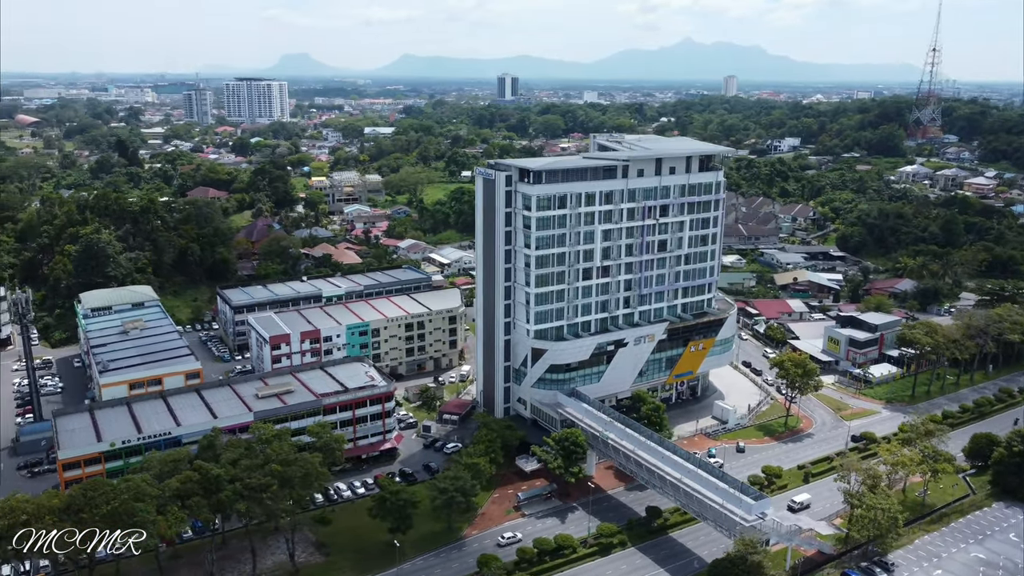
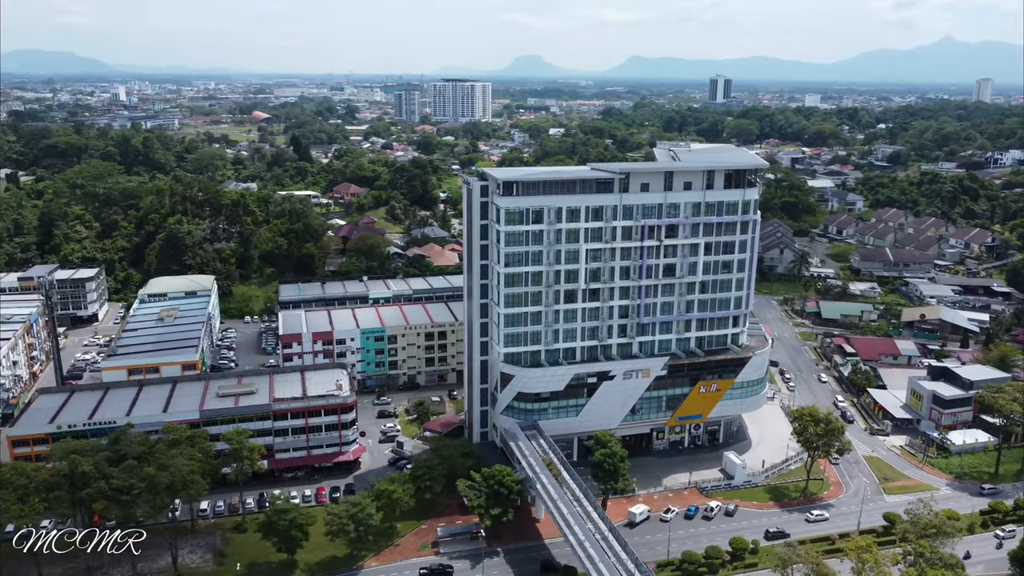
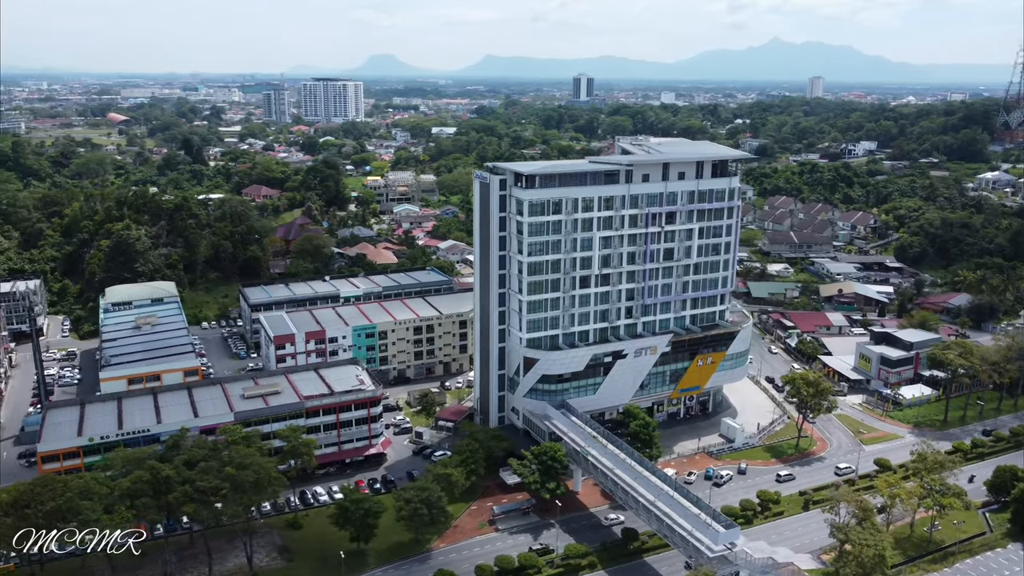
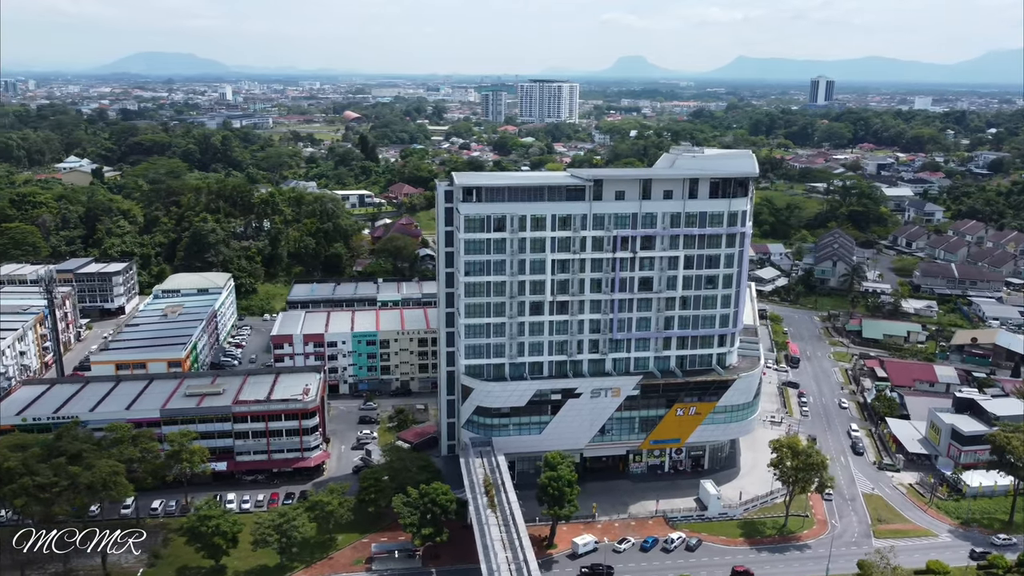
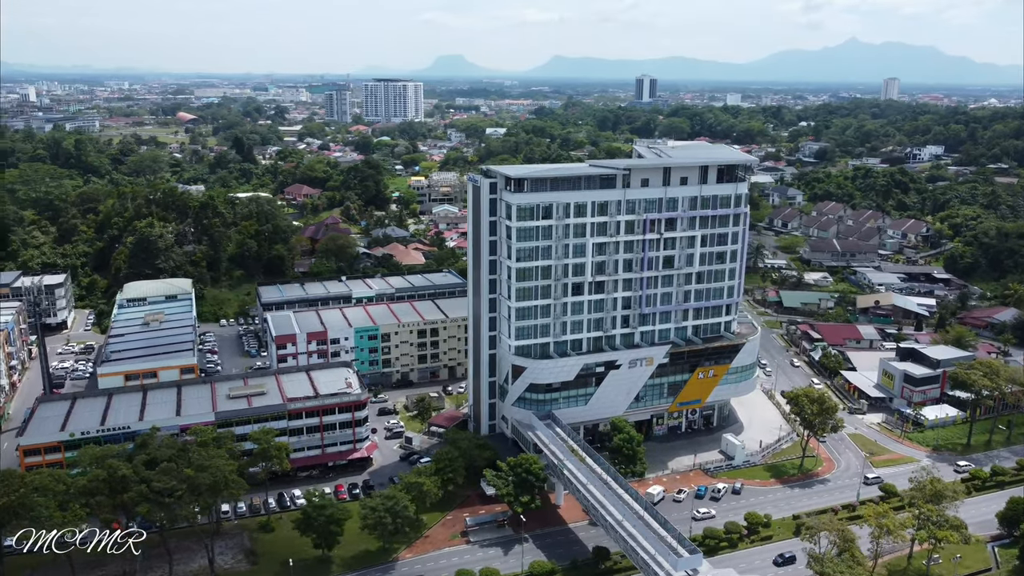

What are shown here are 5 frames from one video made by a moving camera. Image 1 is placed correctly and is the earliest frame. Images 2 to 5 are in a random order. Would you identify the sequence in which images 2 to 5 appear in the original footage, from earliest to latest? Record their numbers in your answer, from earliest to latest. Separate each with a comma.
3, 5, 2, 4
